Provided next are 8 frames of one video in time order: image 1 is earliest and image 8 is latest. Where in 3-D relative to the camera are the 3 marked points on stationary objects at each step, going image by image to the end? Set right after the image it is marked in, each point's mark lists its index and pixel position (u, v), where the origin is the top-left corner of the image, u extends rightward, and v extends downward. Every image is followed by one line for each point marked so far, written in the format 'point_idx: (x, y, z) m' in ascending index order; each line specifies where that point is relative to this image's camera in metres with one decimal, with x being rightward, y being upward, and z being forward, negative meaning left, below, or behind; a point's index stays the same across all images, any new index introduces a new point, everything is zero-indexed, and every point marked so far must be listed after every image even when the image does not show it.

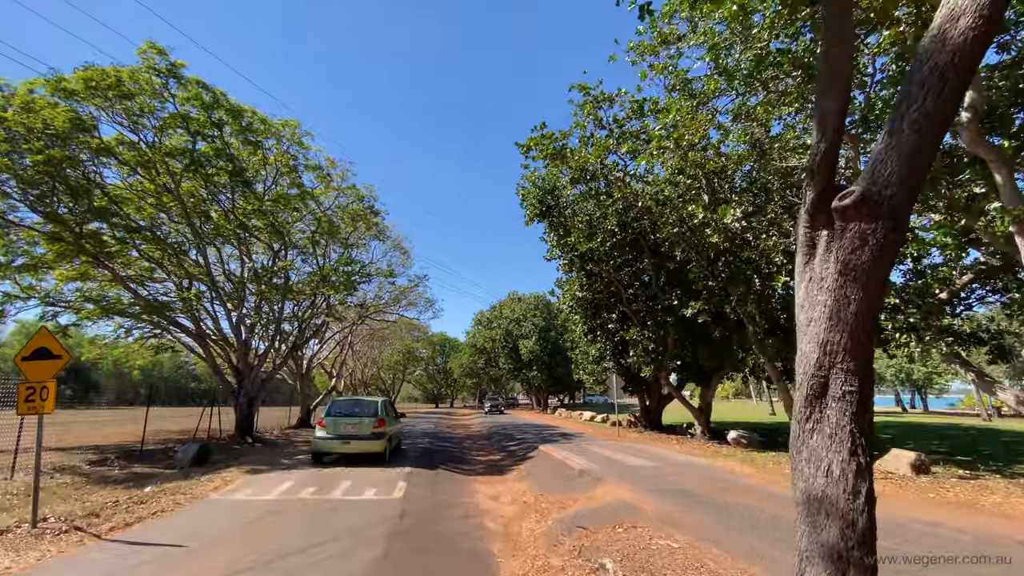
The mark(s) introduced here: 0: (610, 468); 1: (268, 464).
0: (+2.6, -4.7, +12.4) m
1: (-6.9, -4.9, +13.3) m
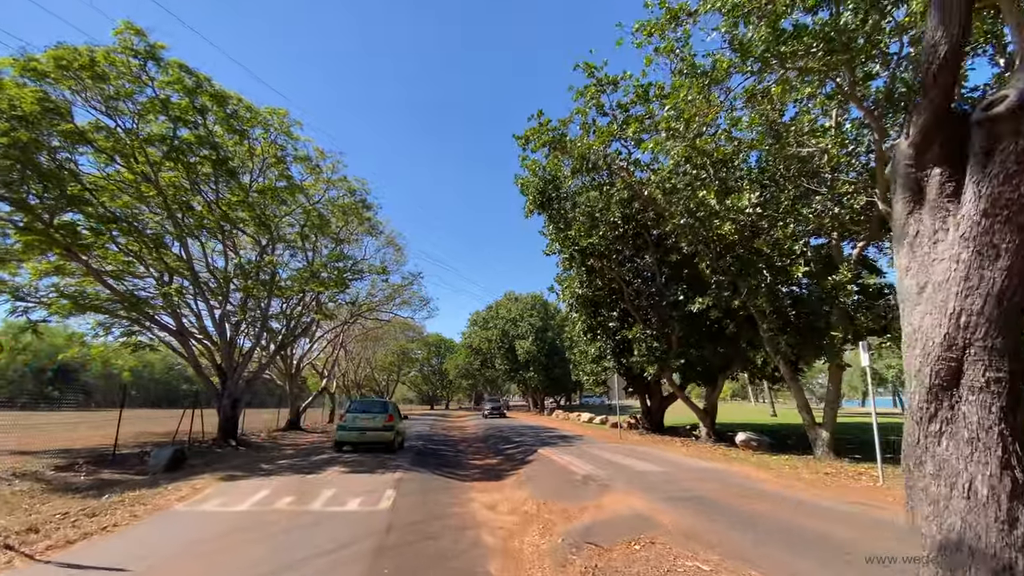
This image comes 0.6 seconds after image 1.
0: (+2.6, -4.5, +11.5) m
1: (-6.9, -4.7, +12.3) m
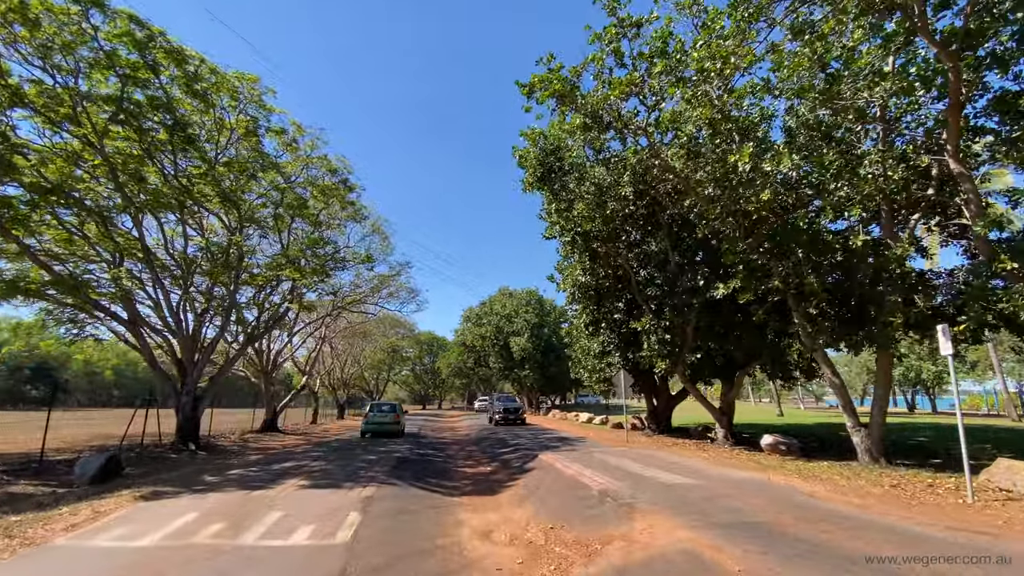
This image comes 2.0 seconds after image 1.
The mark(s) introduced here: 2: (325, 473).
0: (+2.6, -4.0, +9.4) m
1: (-7.0, -4.1, +10.0) m
2: (-4.4, -4.4, +11.1) m
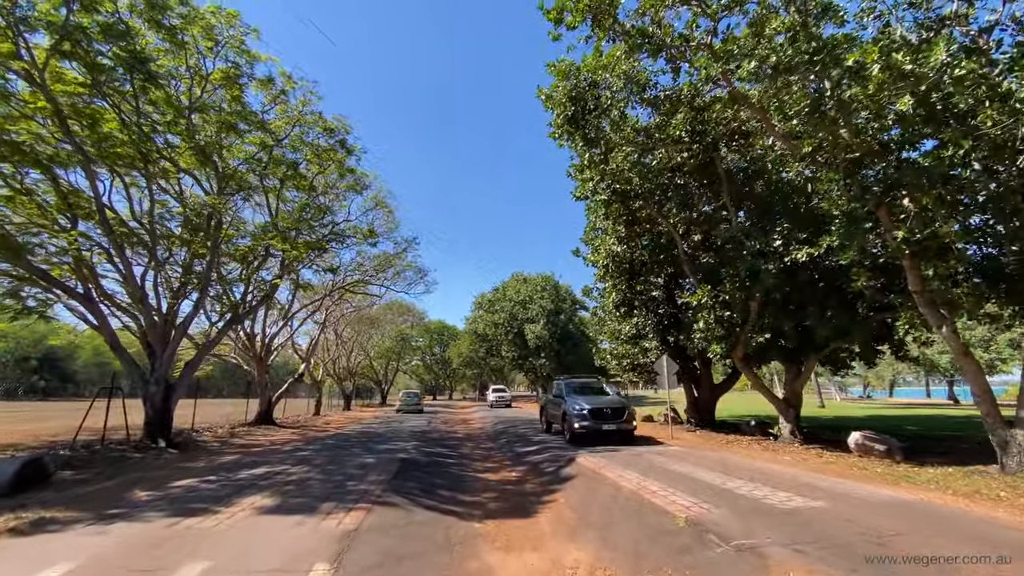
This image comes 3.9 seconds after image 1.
0: (+3.2, -3.1, +6.4) m
1: (-6.3, -3.3, +7.3) m
2: (-3.7, -3.5, +8.3) m
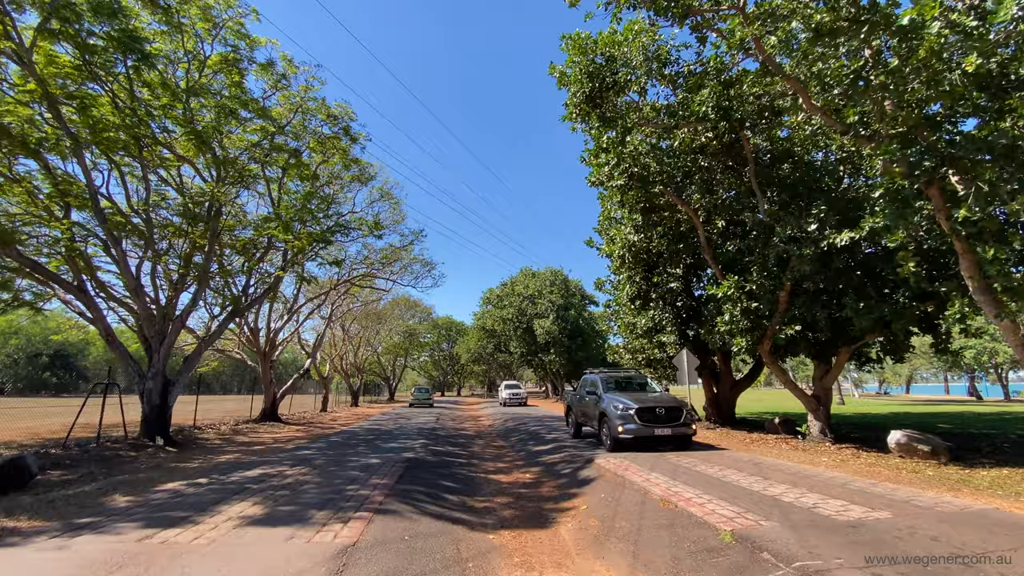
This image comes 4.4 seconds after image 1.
0: (+3.4, -2.8, +5.5) m
1: (-6.1, -3.0, +6.6) m
2: (-3.4, -3.2, +7.6) m
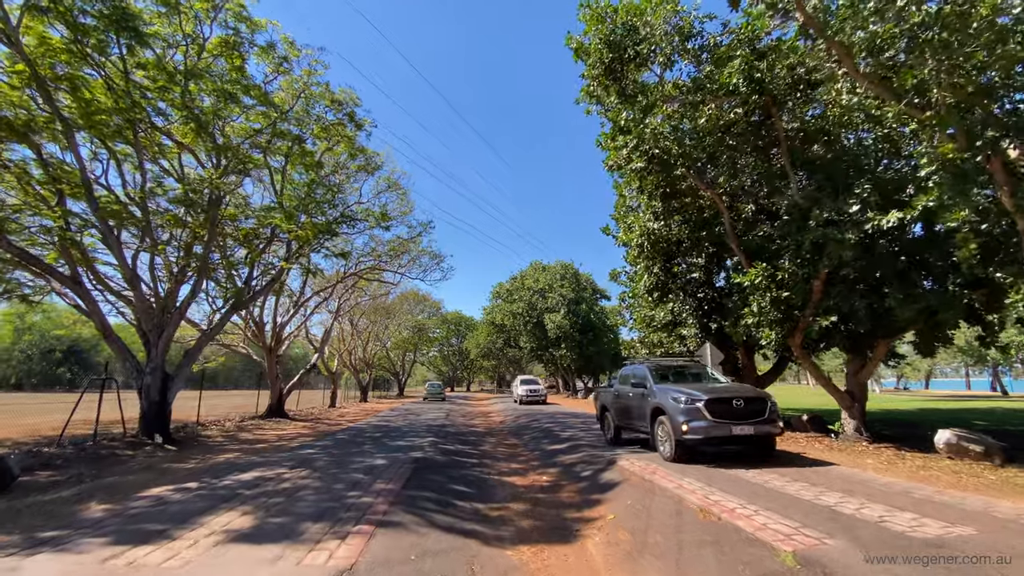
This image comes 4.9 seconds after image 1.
0: (+3.7, -2.6, +4.7) m
1: (-5.8, -2.9, +5.9) m
2: (-3.1, -3.0, +6.8) m
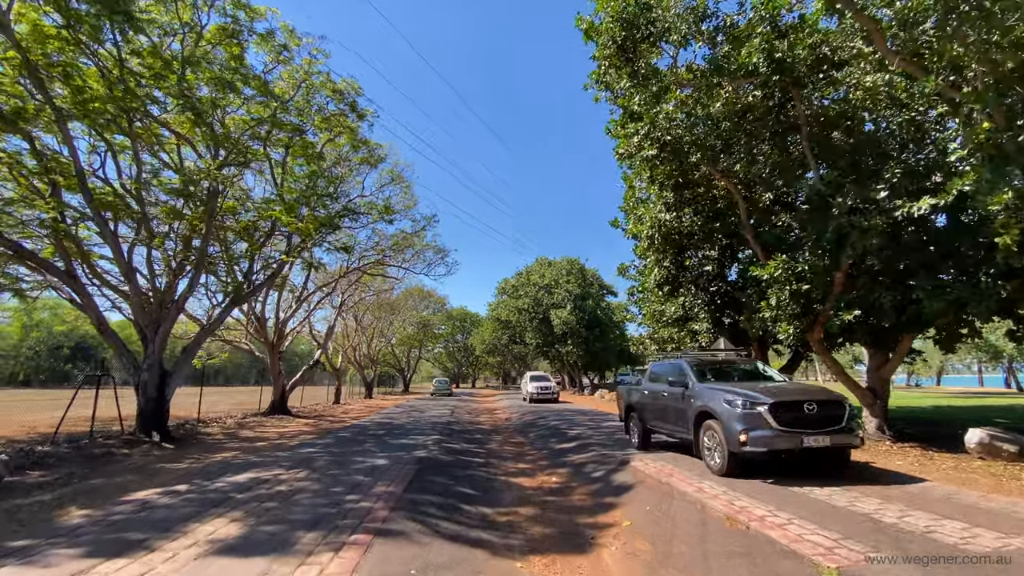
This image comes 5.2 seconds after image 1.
0: (+3.8, -2.5, +4.1) m
1: (-5.7, -2.7, +5.5) m
2: (-3.0, -2.9, +6.4) m
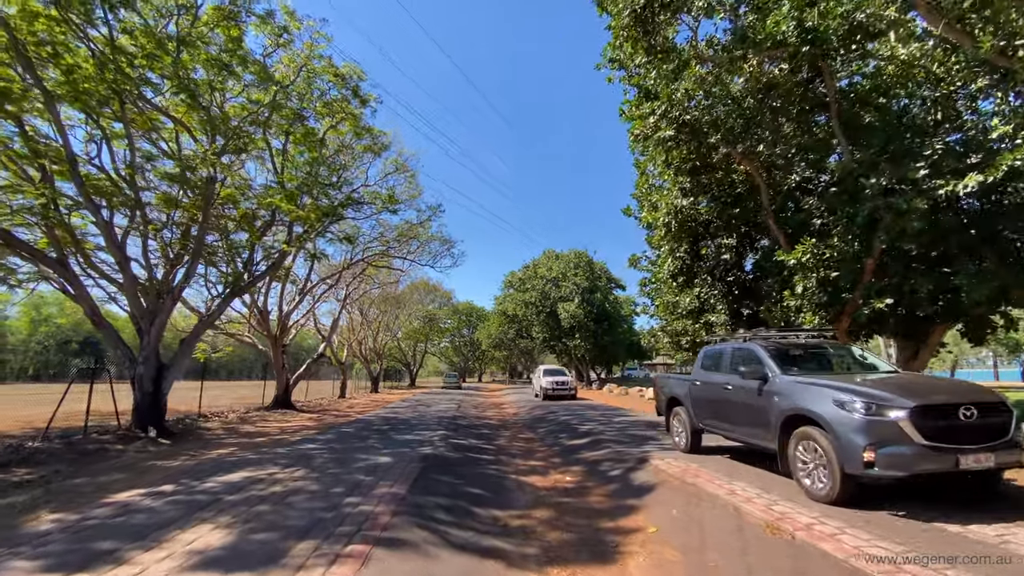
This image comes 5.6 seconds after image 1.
0: (+3.9, -2.3, +3.5) m
1: (-5.5, -2.5, +4.9) m
2: (-2.8, -2.7, +5.8) m
